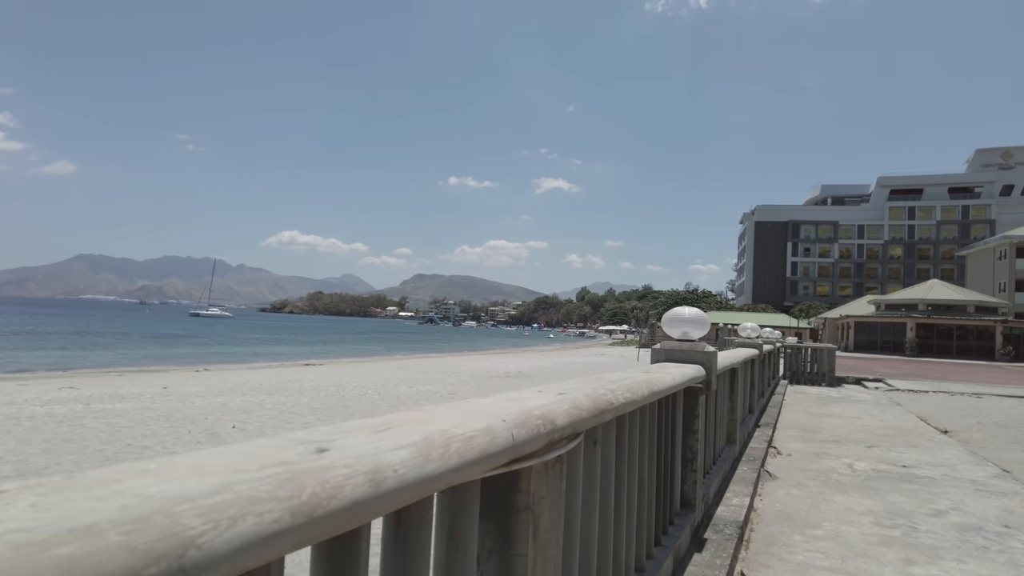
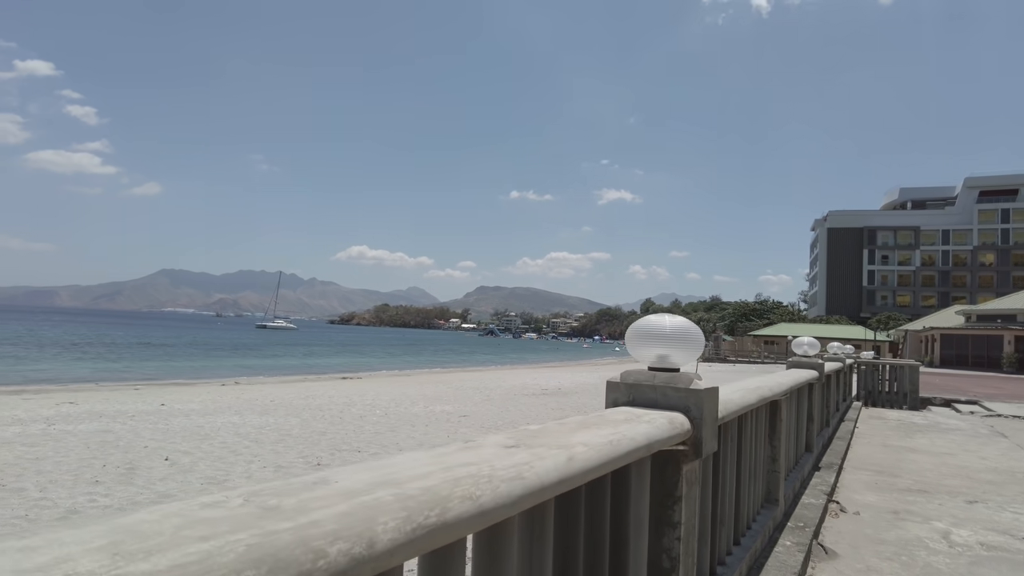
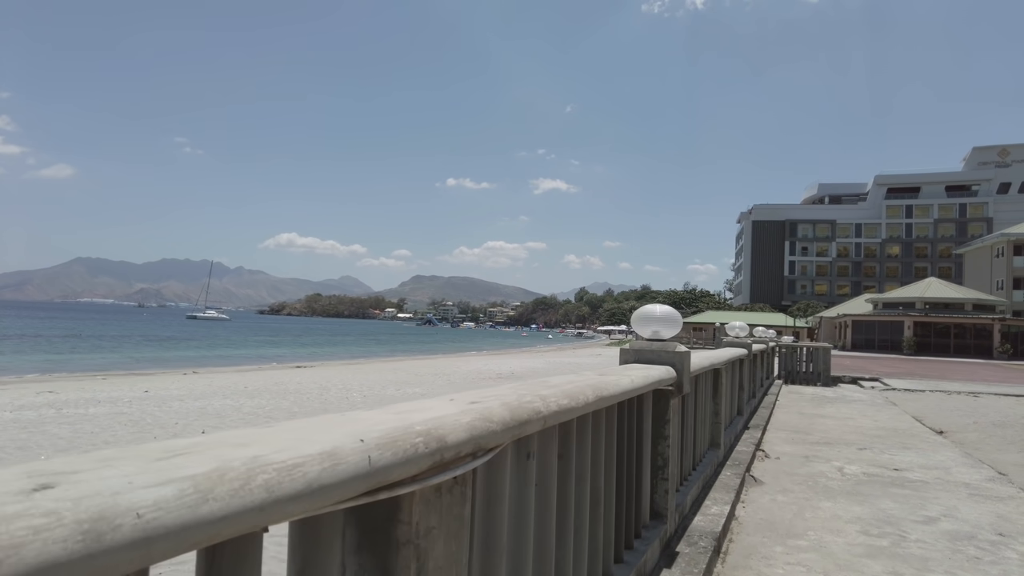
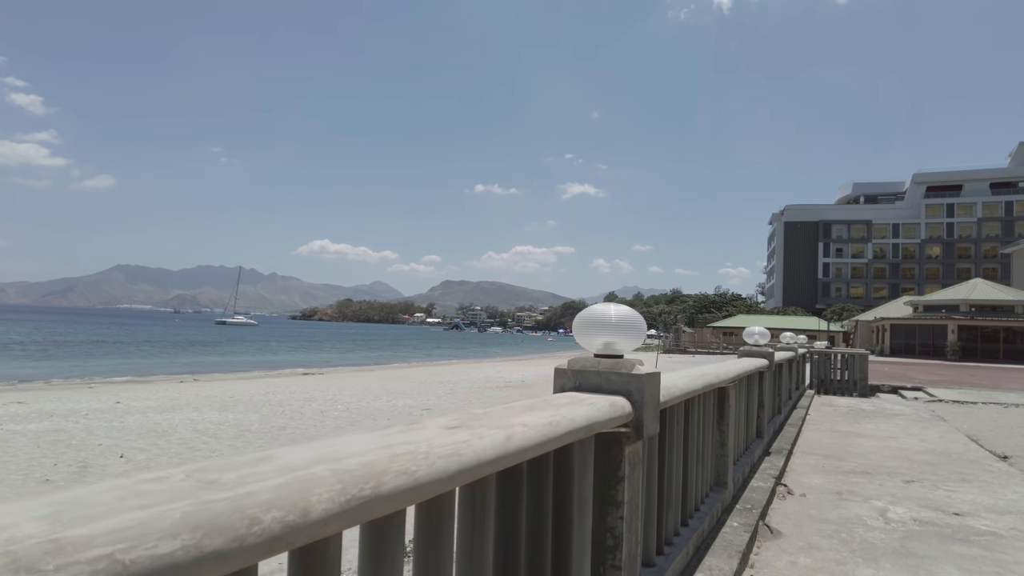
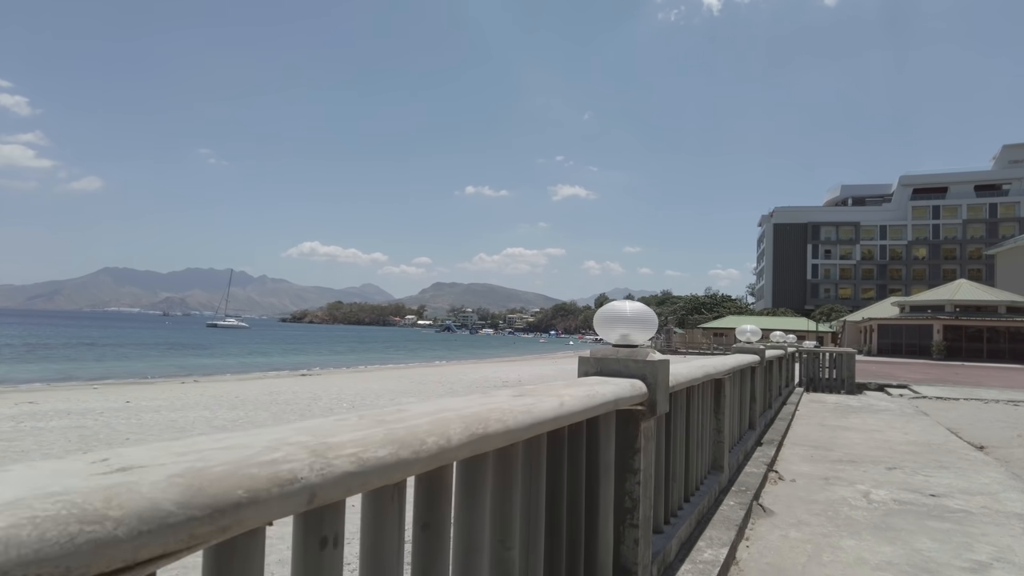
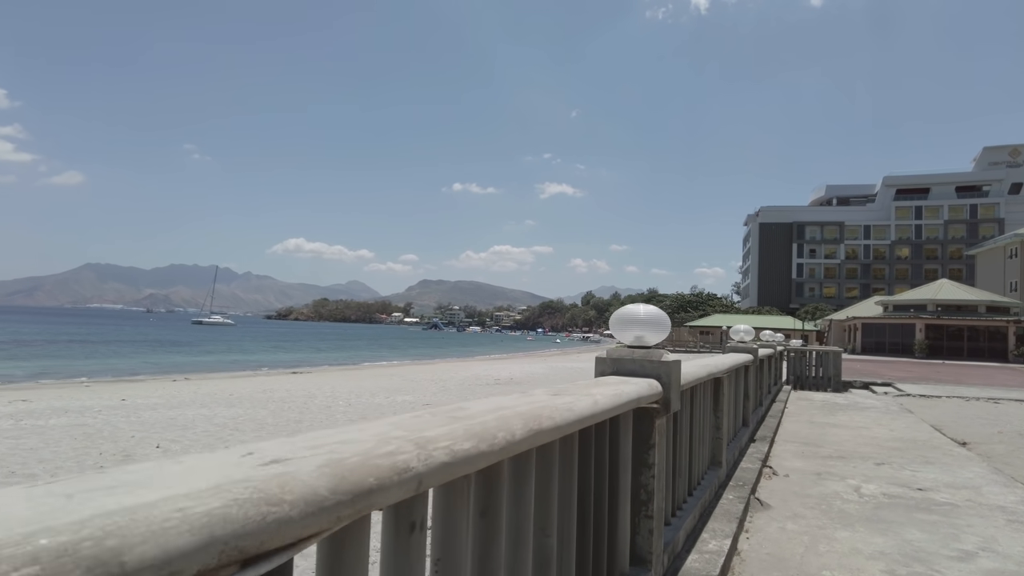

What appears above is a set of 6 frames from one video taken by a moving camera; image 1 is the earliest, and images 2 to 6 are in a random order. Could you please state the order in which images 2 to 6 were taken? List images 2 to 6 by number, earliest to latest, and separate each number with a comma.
3, 6, 5, 4, 2
